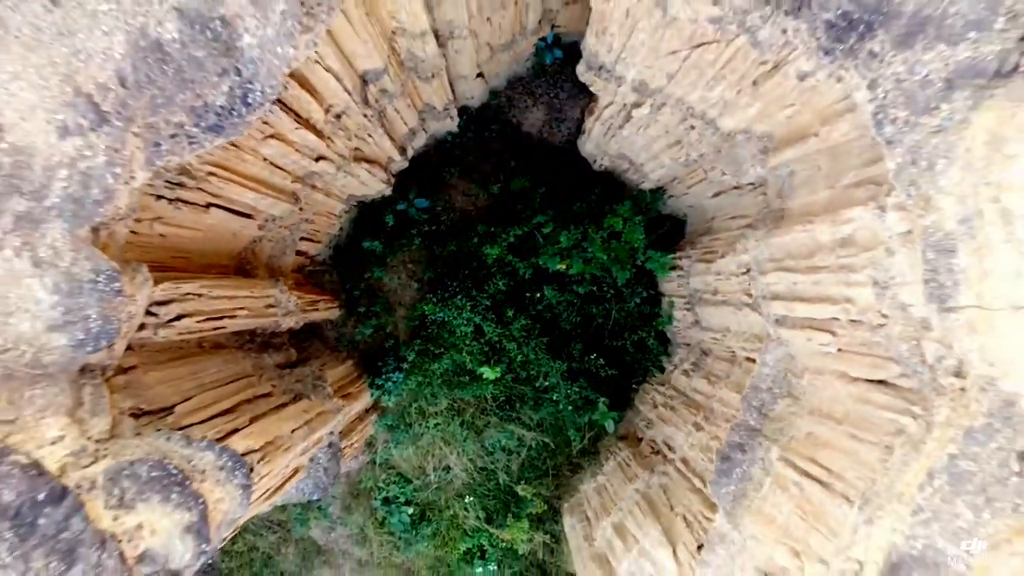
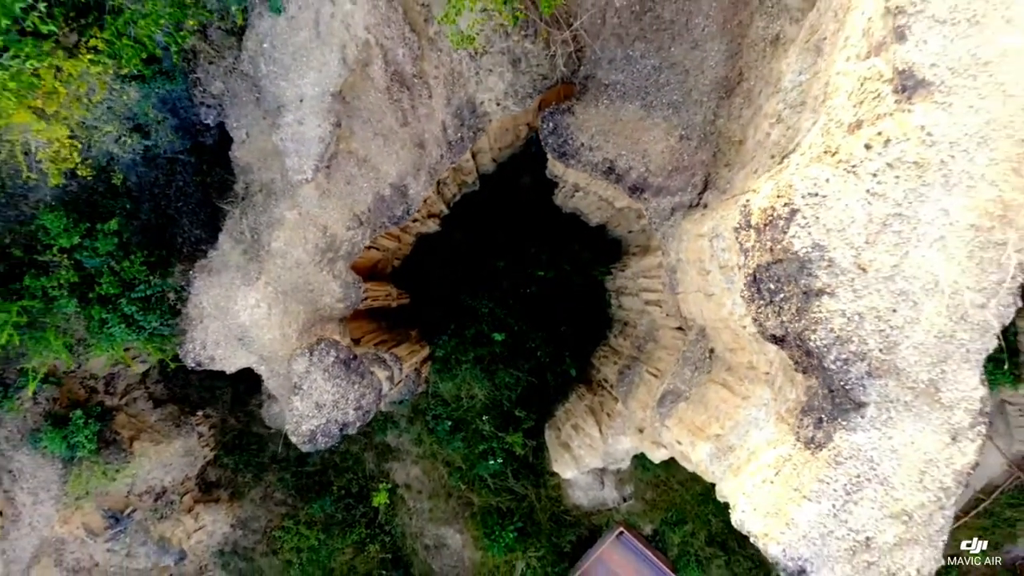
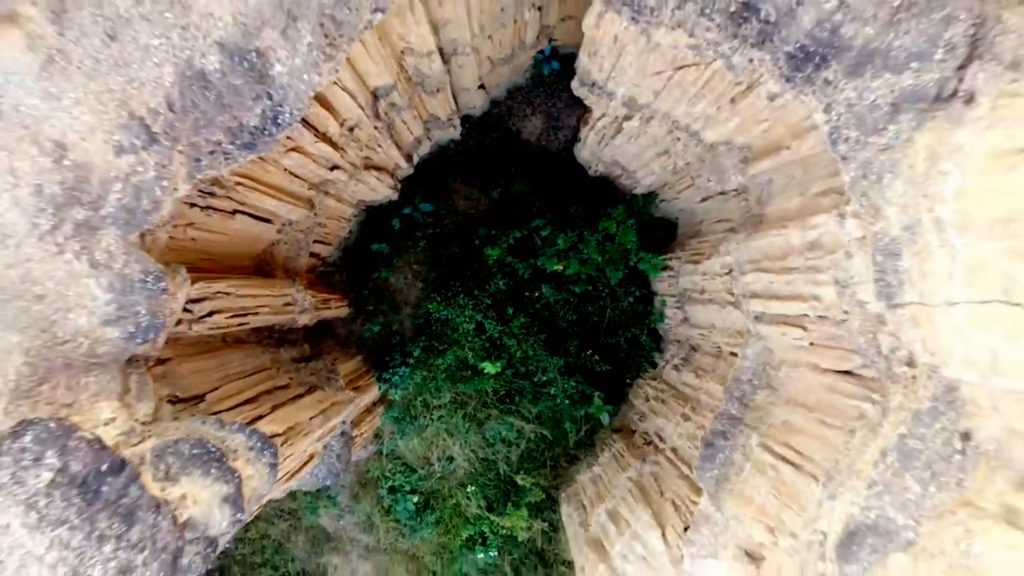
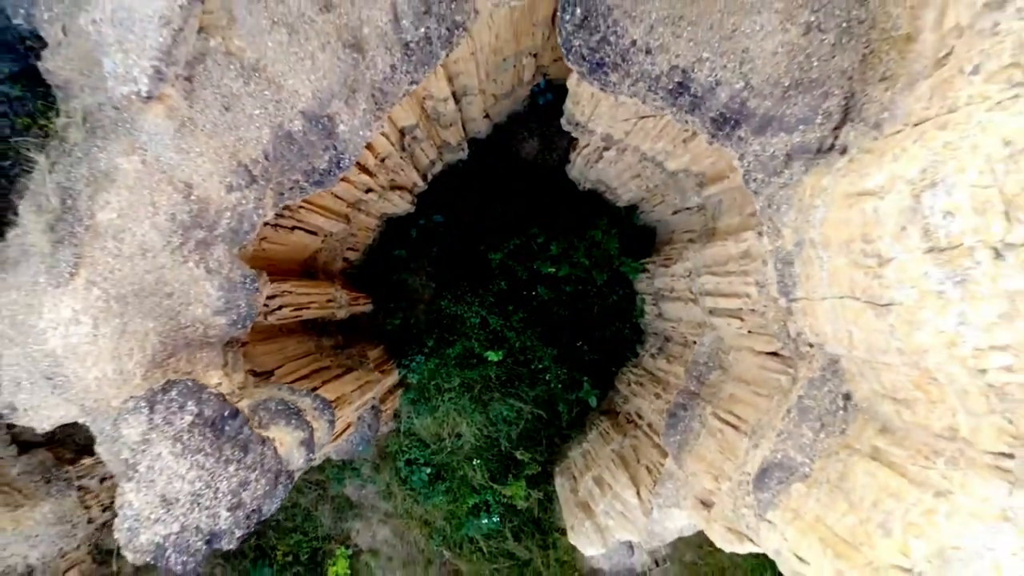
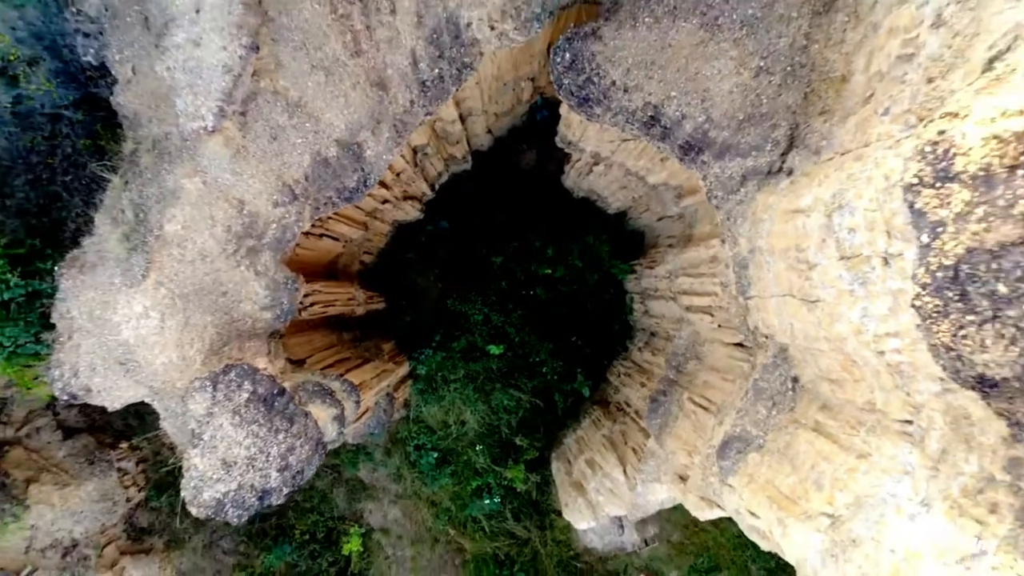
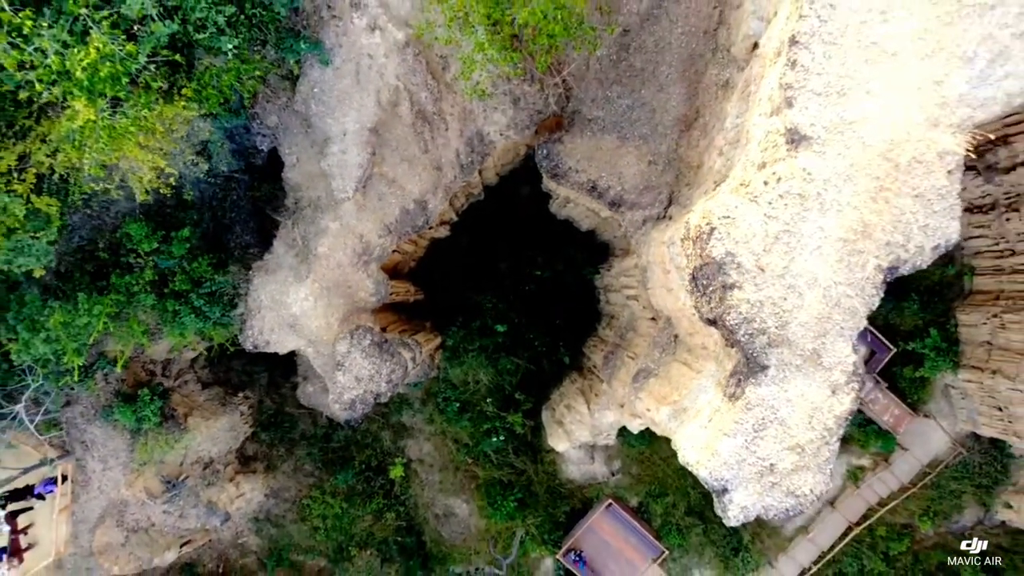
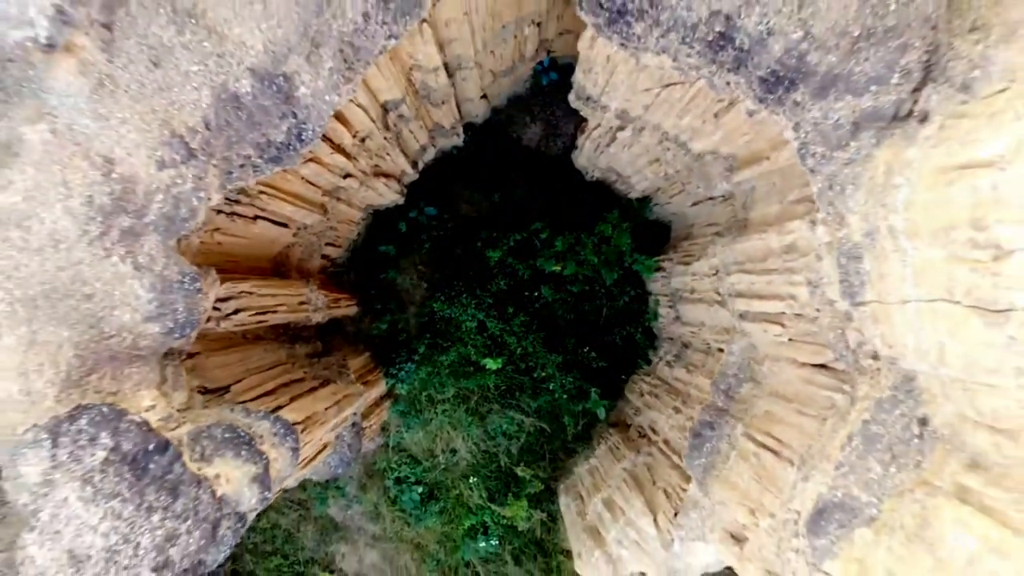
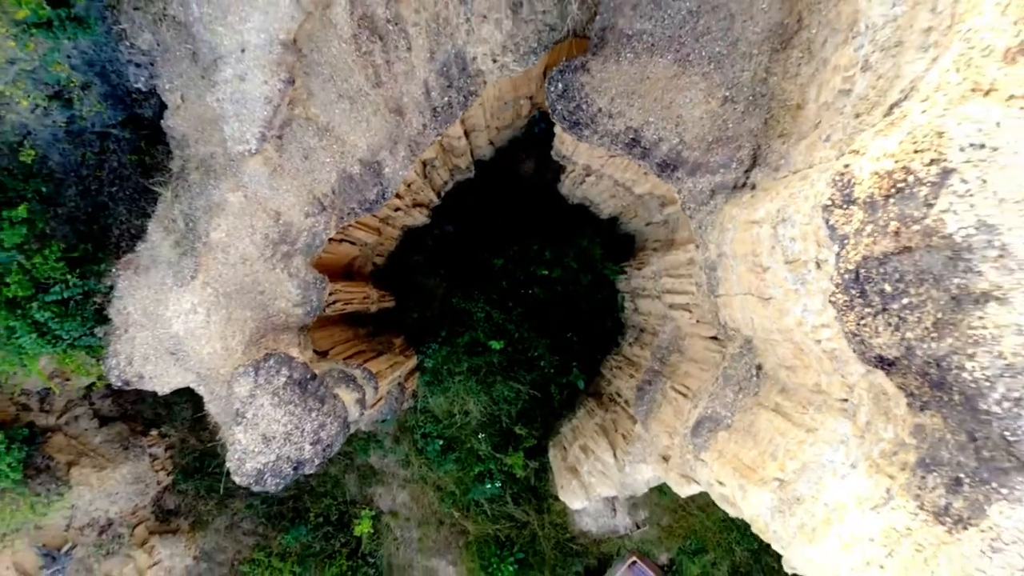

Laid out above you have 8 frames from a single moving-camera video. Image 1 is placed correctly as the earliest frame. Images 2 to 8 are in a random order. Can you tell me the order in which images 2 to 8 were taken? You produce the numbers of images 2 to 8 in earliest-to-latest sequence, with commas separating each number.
3, 7, 4, 5, 8, 2, 6
